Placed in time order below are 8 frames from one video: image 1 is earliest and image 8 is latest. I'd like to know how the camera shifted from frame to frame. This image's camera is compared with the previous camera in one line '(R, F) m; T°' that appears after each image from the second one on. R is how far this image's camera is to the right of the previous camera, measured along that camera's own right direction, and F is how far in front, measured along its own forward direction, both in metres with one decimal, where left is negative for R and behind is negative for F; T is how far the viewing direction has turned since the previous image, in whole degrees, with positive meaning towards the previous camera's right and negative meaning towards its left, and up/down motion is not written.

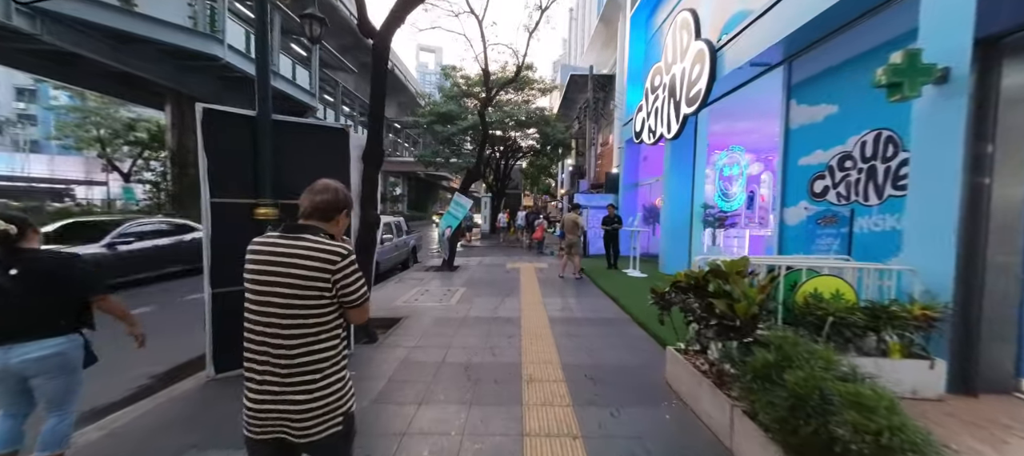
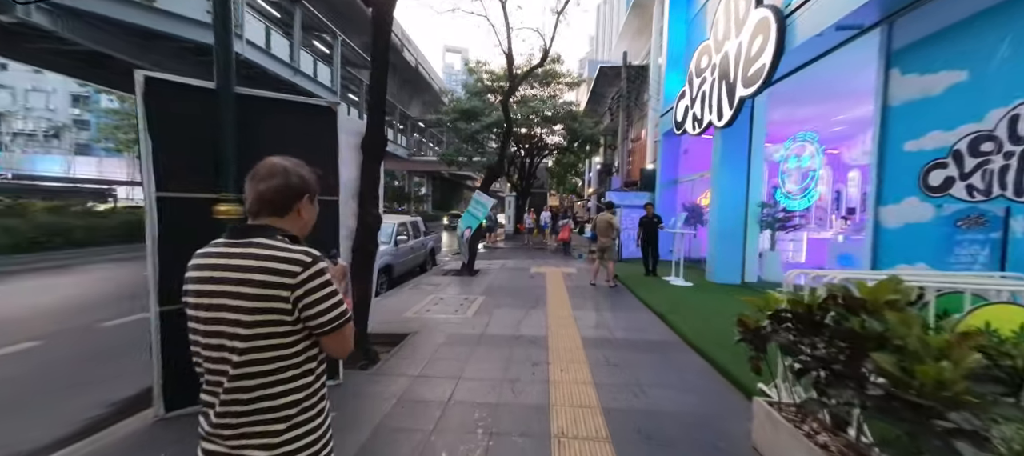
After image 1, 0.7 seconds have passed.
(0.0, +0.9) m; -4°
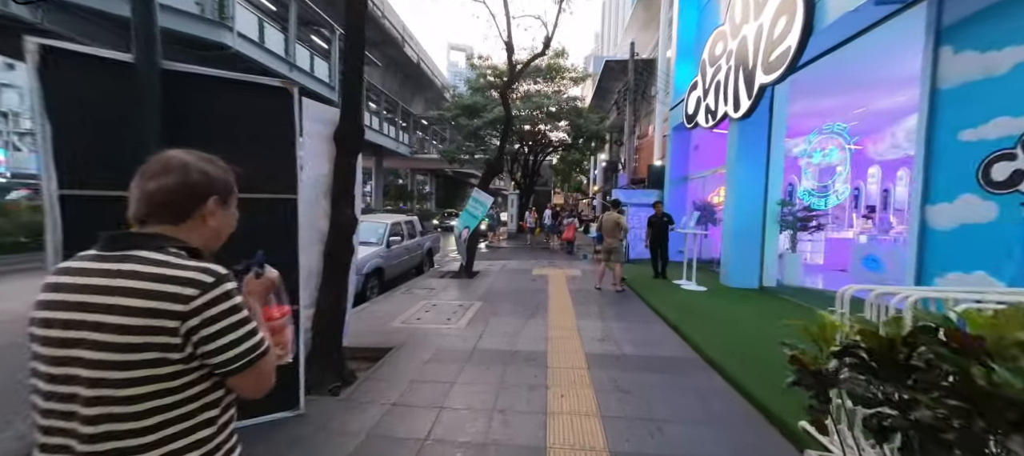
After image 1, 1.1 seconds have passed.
(+0.1, +0.5) m; -1°
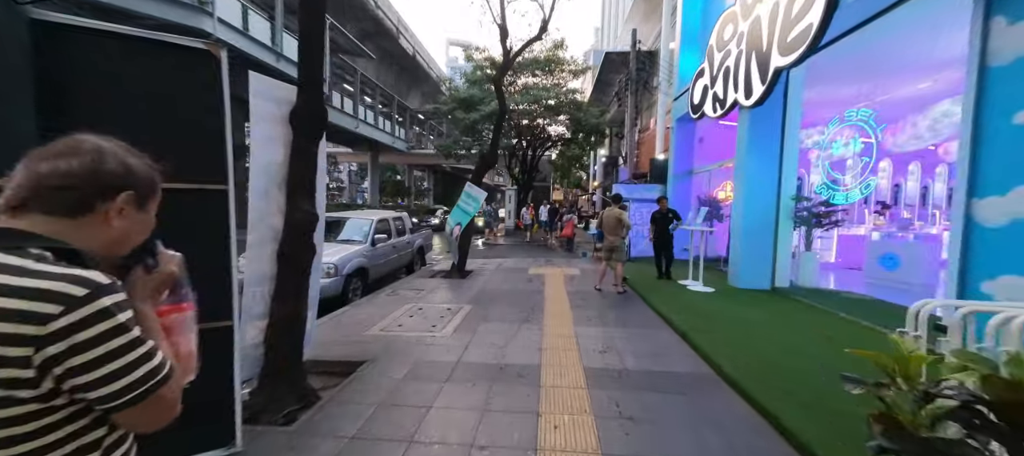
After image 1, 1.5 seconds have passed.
(+0.1, +0.5) m; 0°
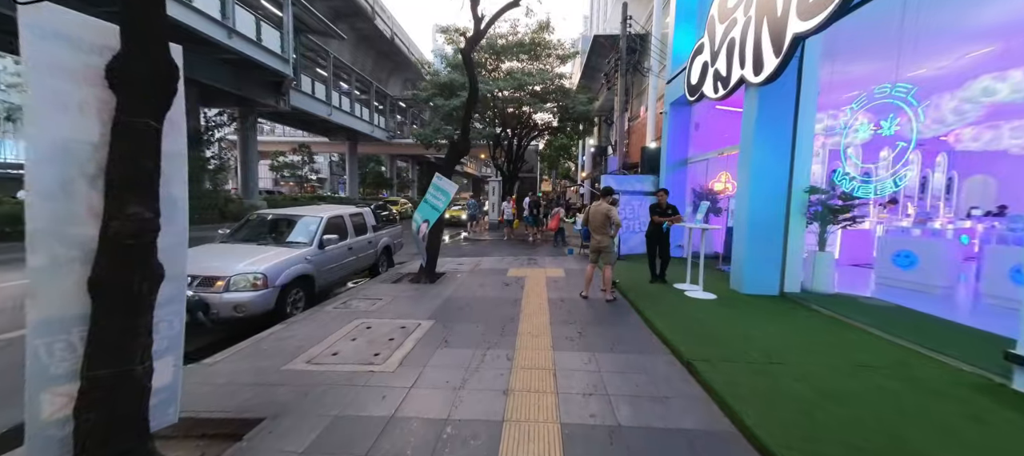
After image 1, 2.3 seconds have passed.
(+0.3, +1.0) m; +2°
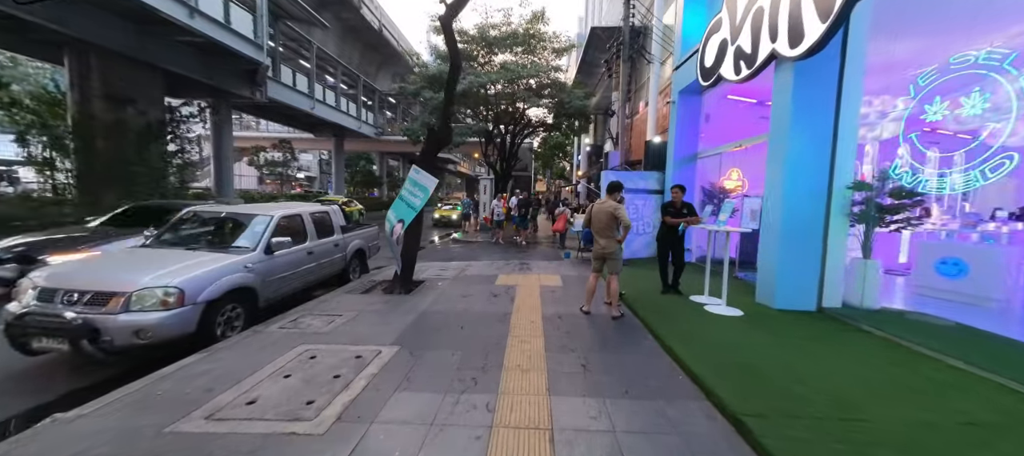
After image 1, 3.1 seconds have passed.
(+0.1, +1.0) m; +1°
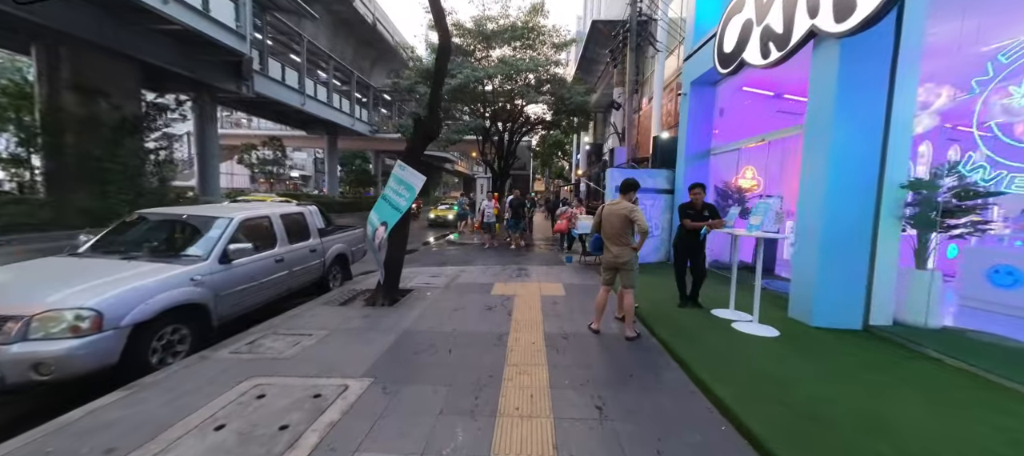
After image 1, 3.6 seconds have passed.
(0.0, +0.7) m; 0°
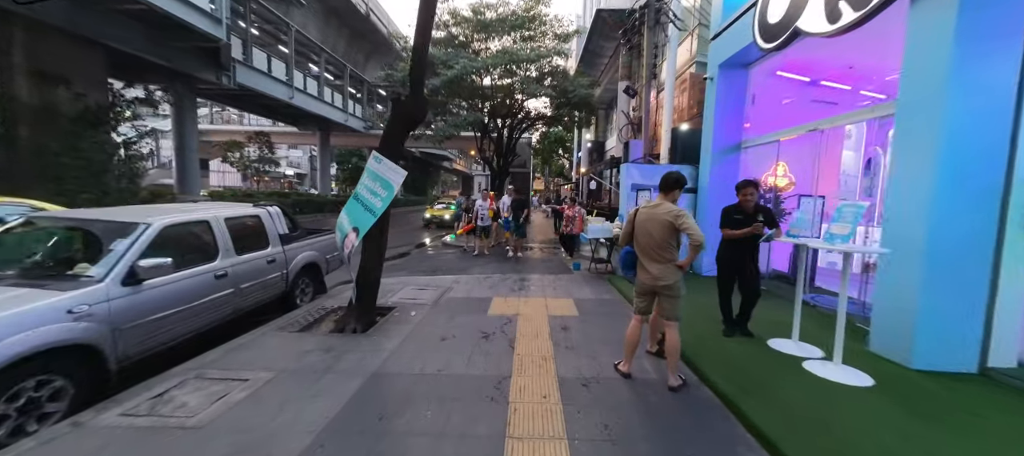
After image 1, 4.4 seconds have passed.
(0.0, +1.1) m; 0°
